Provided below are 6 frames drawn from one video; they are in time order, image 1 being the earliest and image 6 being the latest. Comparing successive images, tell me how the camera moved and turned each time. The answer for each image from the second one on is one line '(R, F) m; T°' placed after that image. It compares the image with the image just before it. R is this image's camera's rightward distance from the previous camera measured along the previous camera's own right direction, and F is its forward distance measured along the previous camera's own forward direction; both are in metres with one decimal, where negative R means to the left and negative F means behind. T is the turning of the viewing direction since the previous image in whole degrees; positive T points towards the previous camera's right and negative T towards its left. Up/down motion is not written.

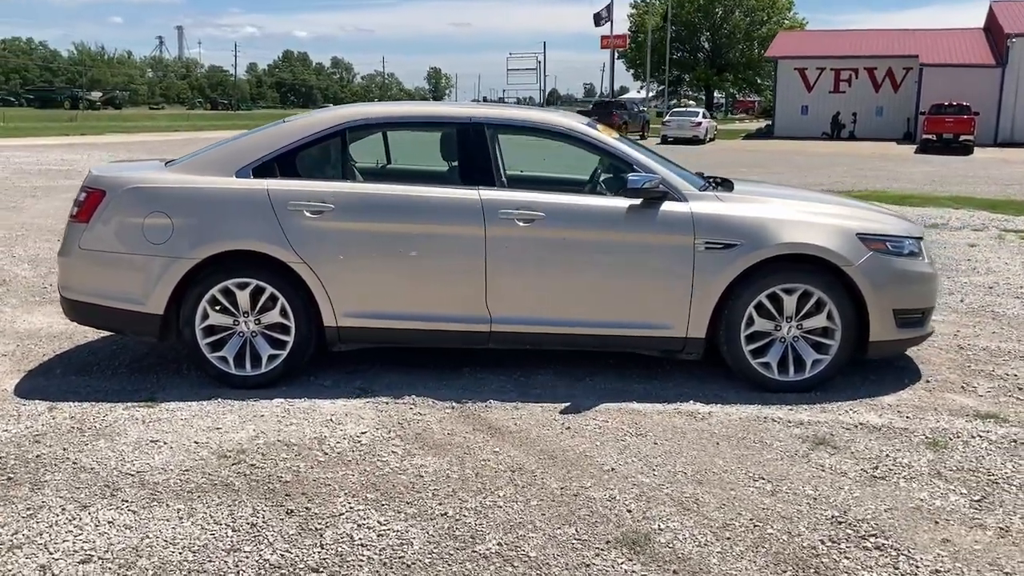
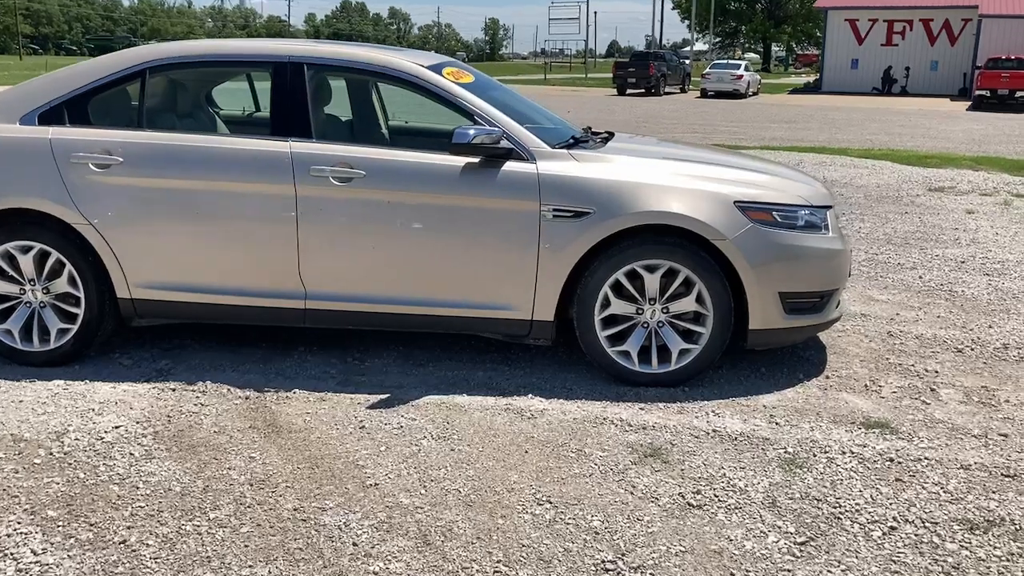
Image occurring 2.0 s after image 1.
(+1.1, +0.8) m; -3°
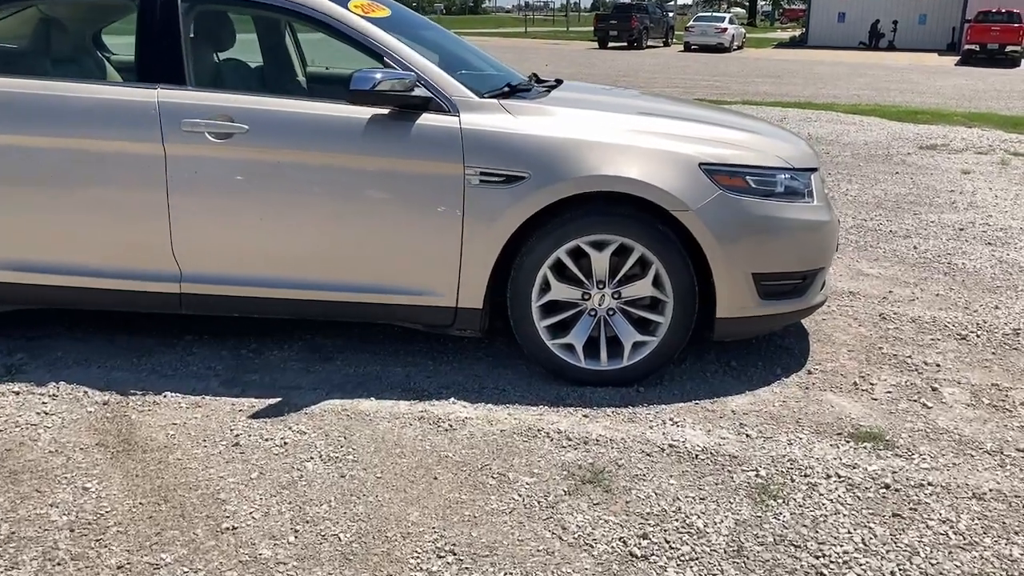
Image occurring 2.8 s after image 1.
(+0.2, +0.7) m; +1°
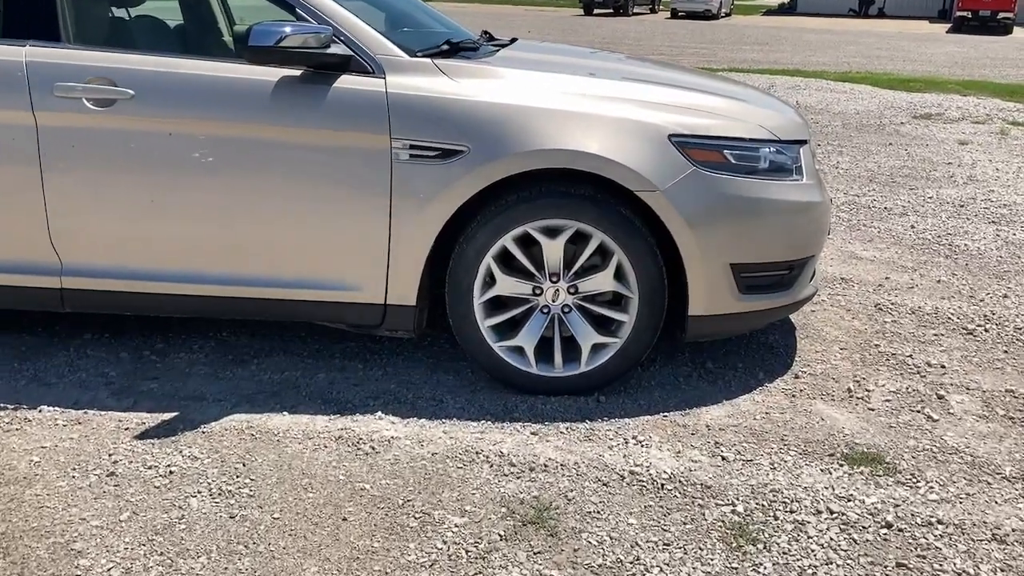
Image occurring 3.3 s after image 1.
(+0.2, +0.5) m; +1°
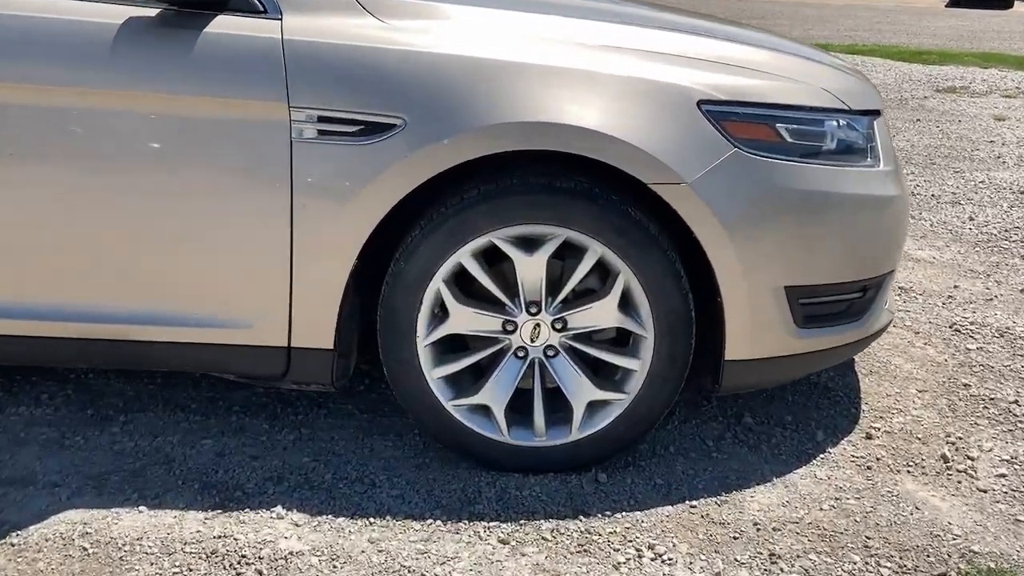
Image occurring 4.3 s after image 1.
(+0.1, +0.9) m; +1°
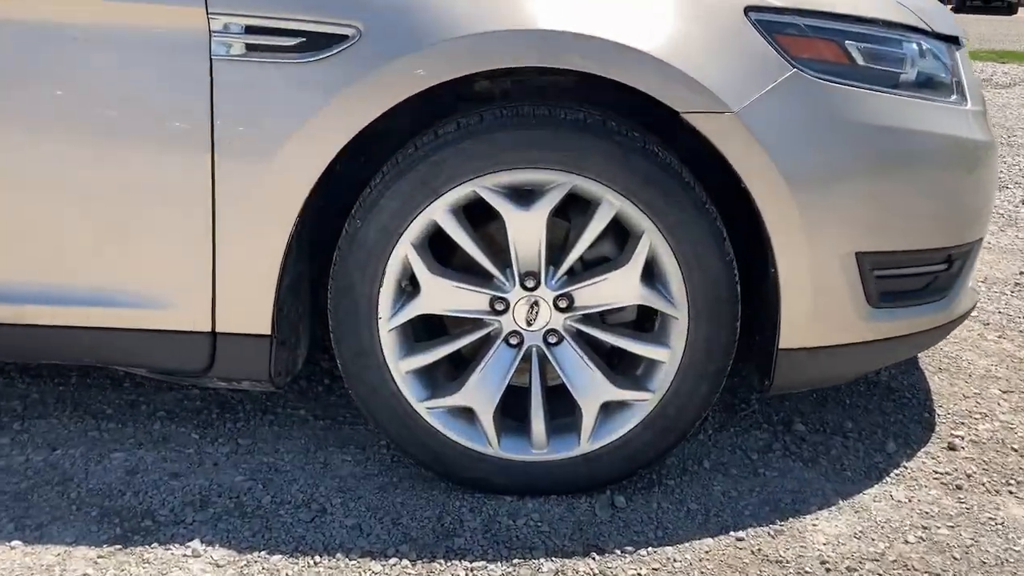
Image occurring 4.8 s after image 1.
(0.0, +0.5) m; 0°
